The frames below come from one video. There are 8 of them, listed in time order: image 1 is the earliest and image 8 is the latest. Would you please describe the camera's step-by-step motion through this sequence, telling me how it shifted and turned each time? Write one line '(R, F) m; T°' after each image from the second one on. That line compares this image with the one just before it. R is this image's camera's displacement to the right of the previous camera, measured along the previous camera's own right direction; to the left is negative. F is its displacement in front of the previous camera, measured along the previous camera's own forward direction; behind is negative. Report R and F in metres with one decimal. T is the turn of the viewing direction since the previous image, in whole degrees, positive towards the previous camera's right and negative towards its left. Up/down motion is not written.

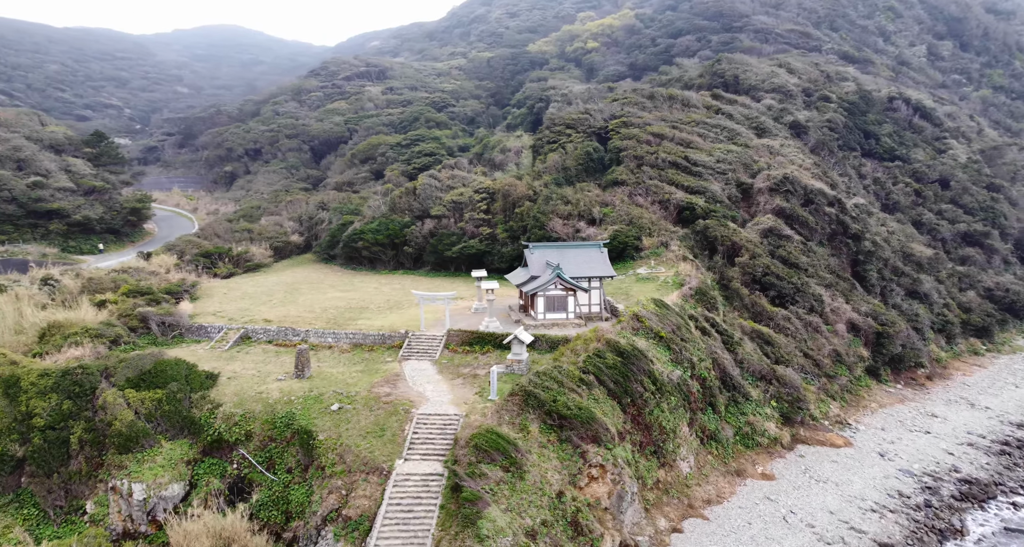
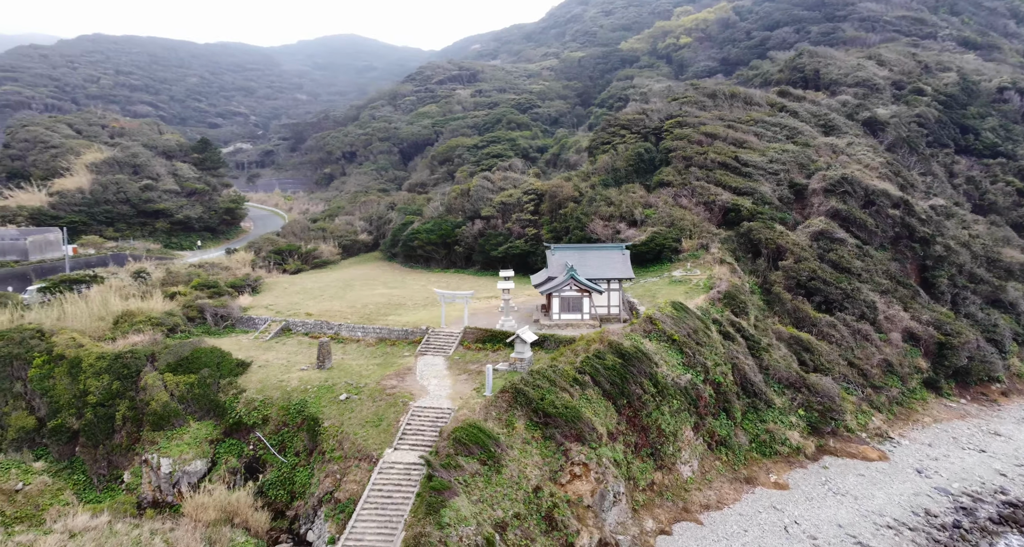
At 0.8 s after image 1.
(+2.1, -0.1) m; -8°
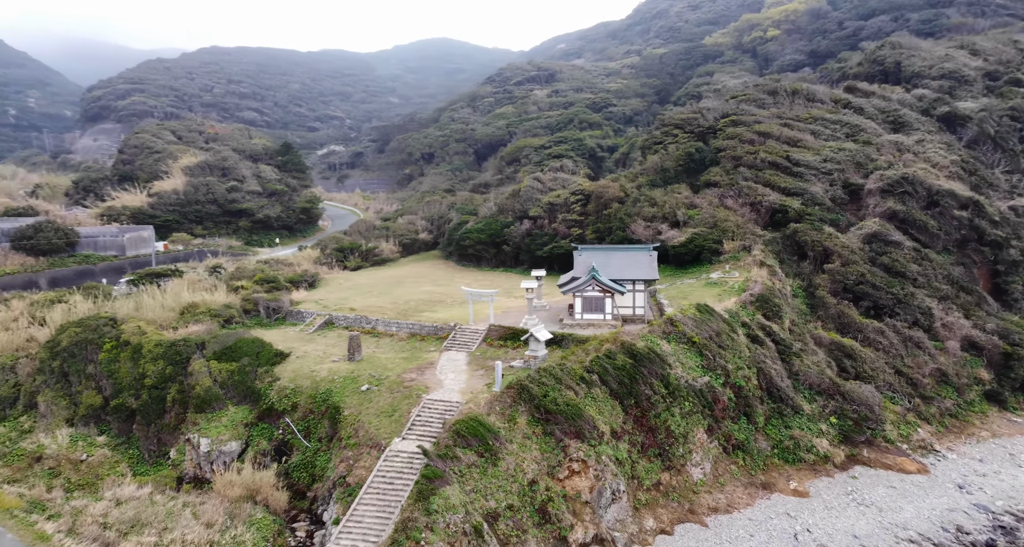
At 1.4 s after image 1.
(+1.5, -0.3) m; -7°
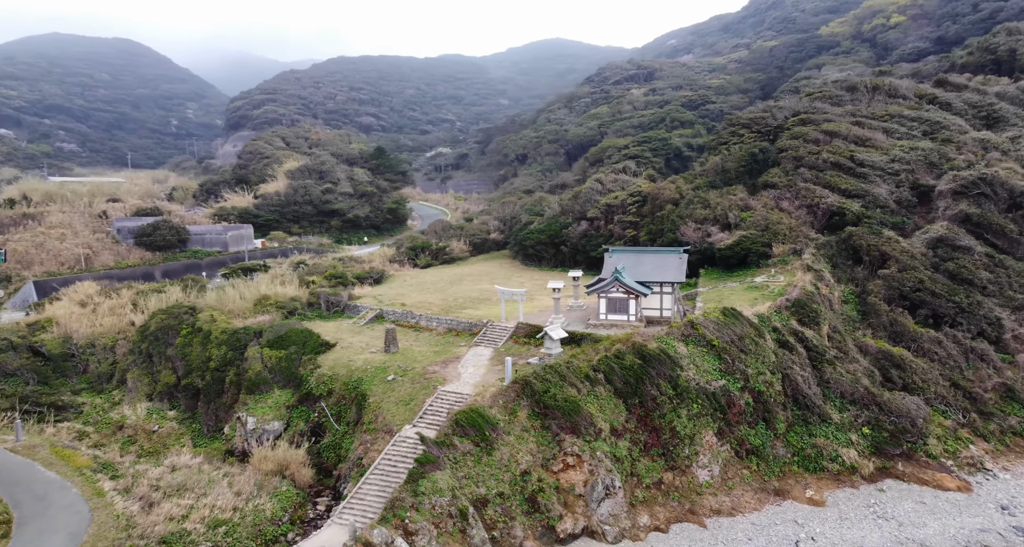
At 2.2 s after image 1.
(+2.0, -0.5) m; -8°
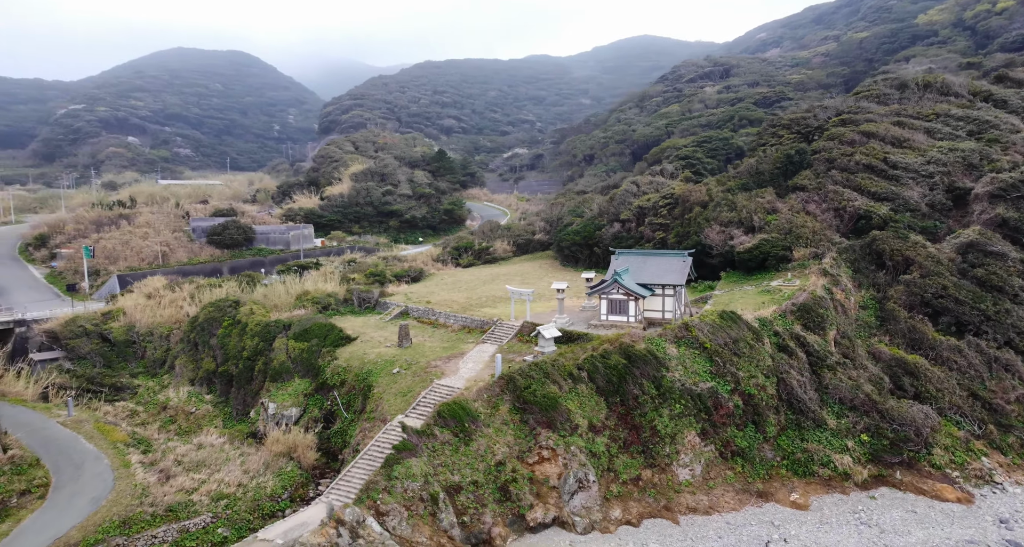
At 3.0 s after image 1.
(+2.0, -0.6) m; -6°
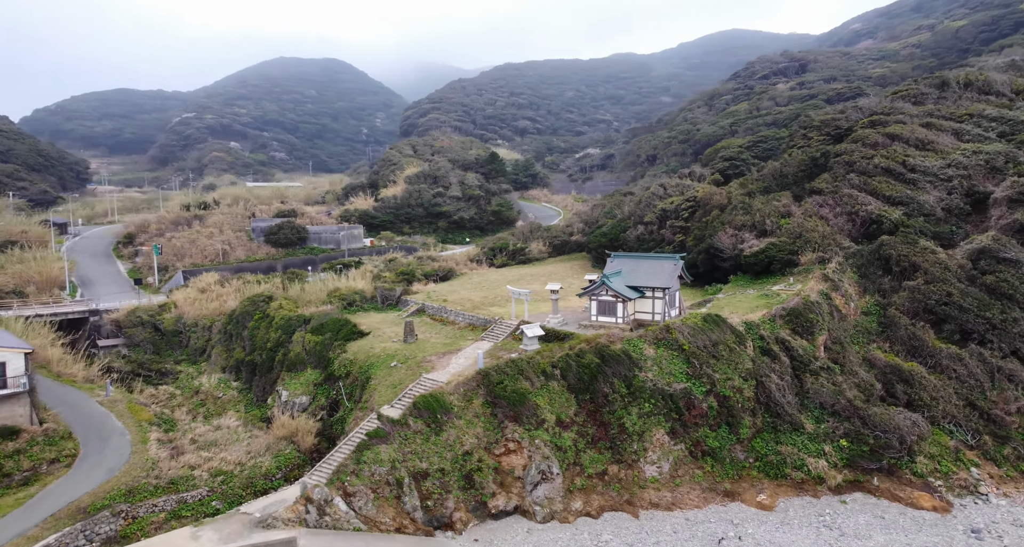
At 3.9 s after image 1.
(+2.2, -0.8) m; -5°
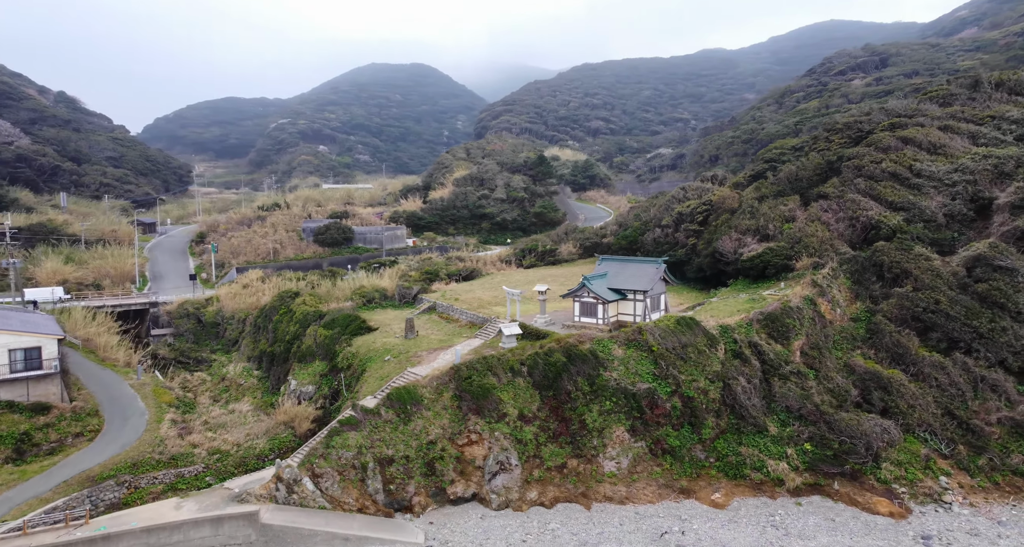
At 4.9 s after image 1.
(+2.4, -0.9) m; -5°
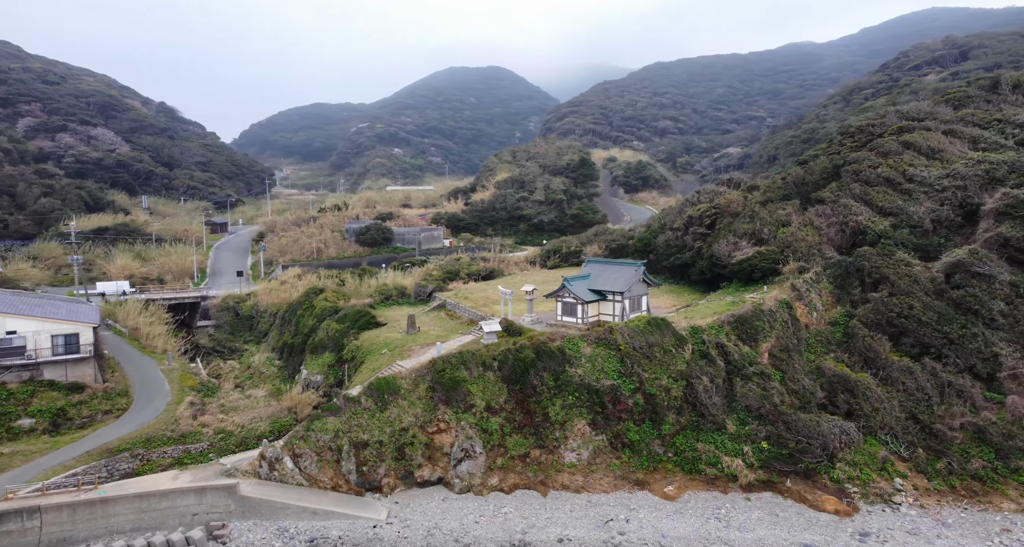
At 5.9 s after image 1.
(+2.3, -1.2) m; -5°
